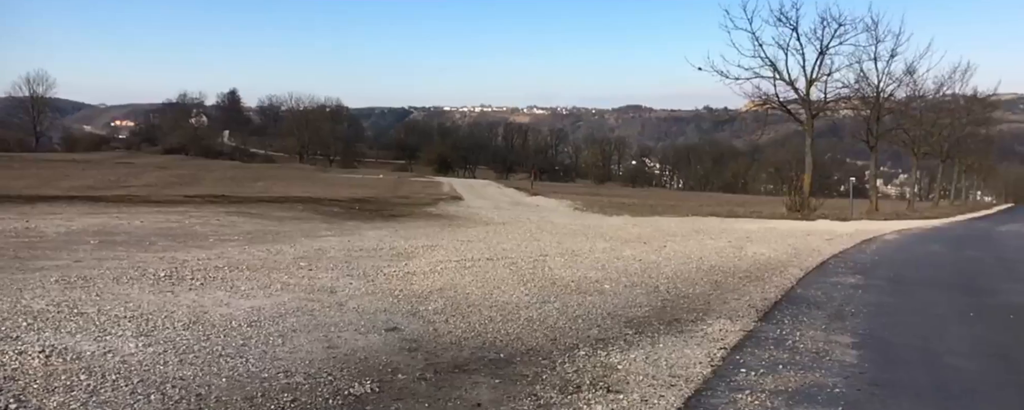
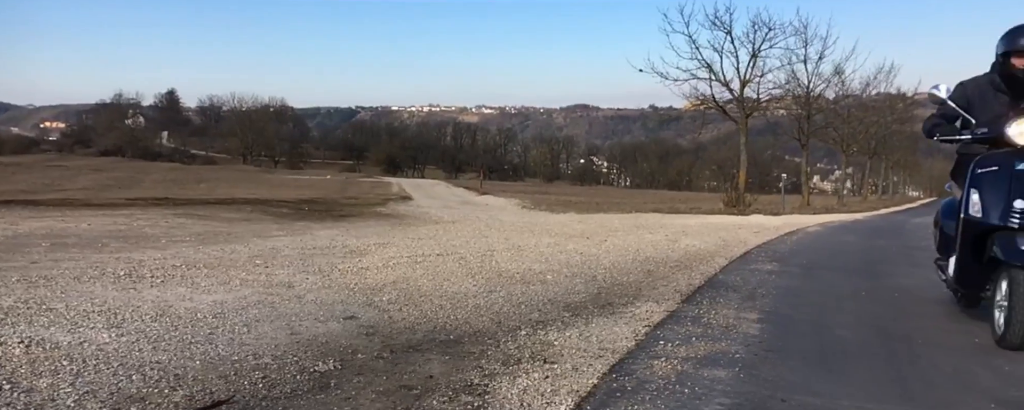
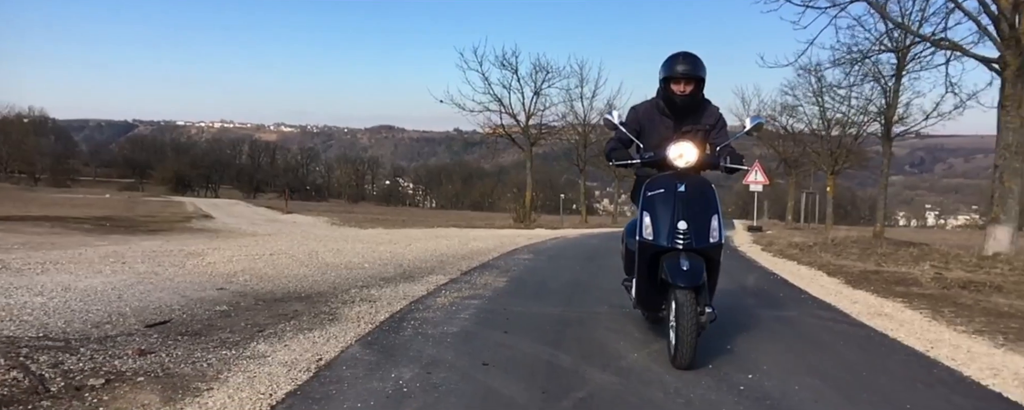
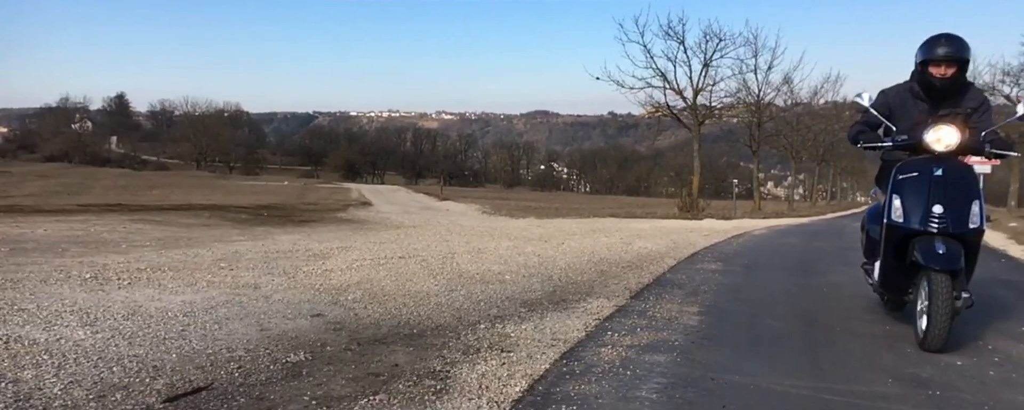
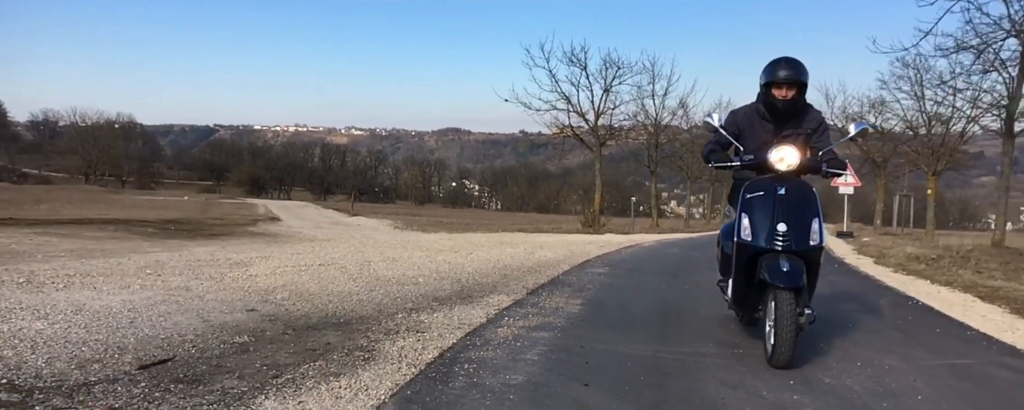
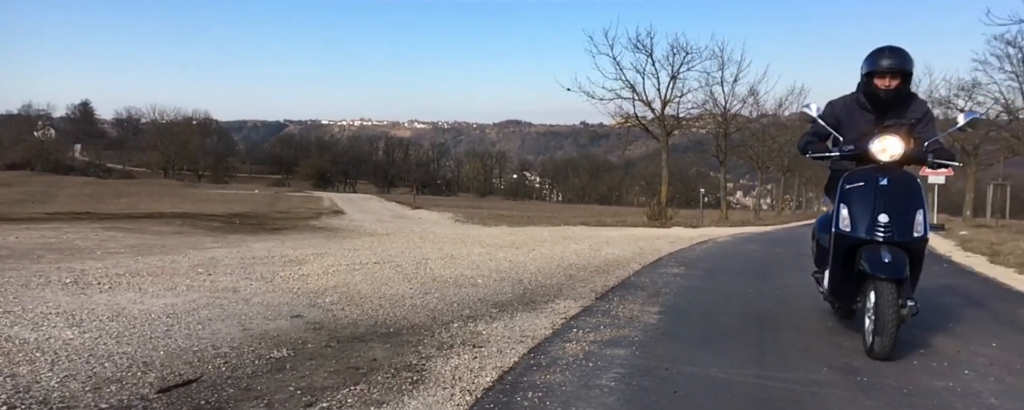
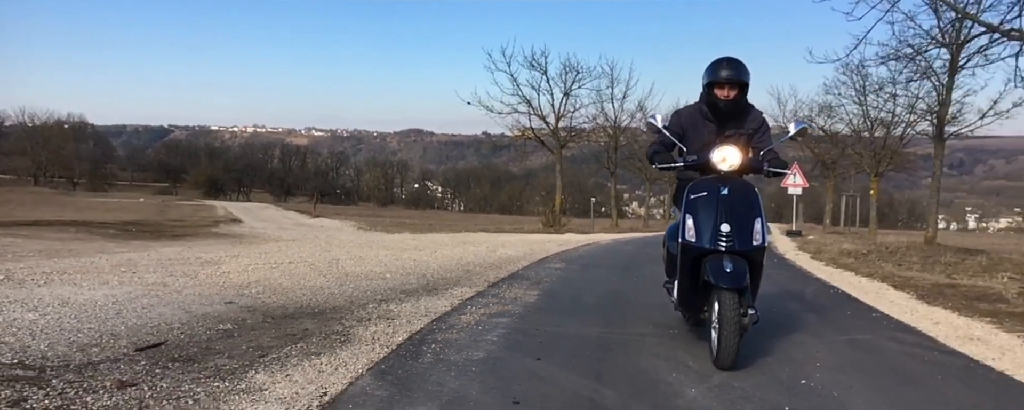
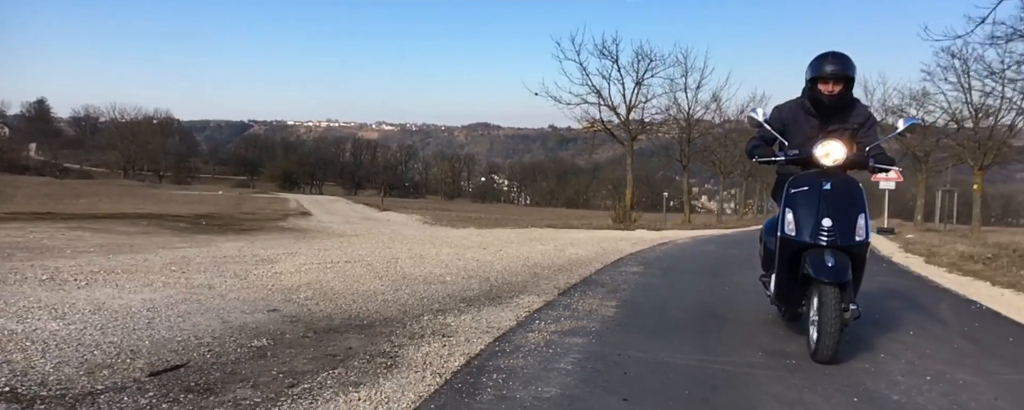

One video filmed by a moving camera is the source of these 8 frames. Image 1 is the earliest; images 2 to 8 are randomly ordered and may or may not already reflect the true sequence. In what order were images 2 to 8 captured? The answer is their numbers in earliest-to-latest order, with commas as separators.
2, 4, 6, 8, 5, 7, 3
